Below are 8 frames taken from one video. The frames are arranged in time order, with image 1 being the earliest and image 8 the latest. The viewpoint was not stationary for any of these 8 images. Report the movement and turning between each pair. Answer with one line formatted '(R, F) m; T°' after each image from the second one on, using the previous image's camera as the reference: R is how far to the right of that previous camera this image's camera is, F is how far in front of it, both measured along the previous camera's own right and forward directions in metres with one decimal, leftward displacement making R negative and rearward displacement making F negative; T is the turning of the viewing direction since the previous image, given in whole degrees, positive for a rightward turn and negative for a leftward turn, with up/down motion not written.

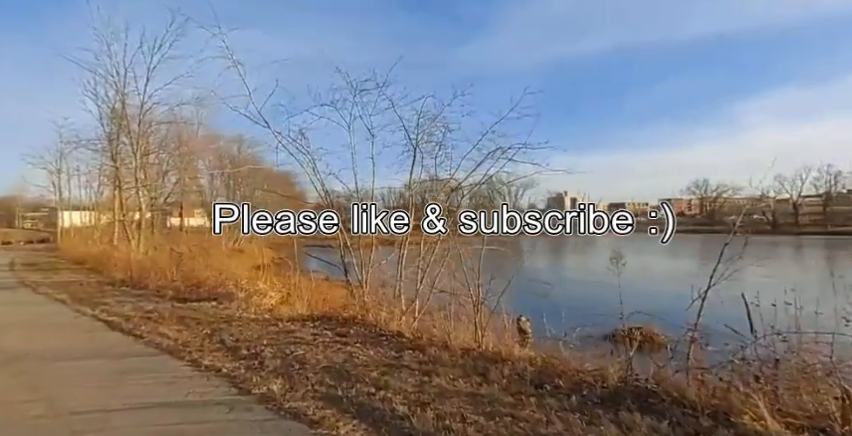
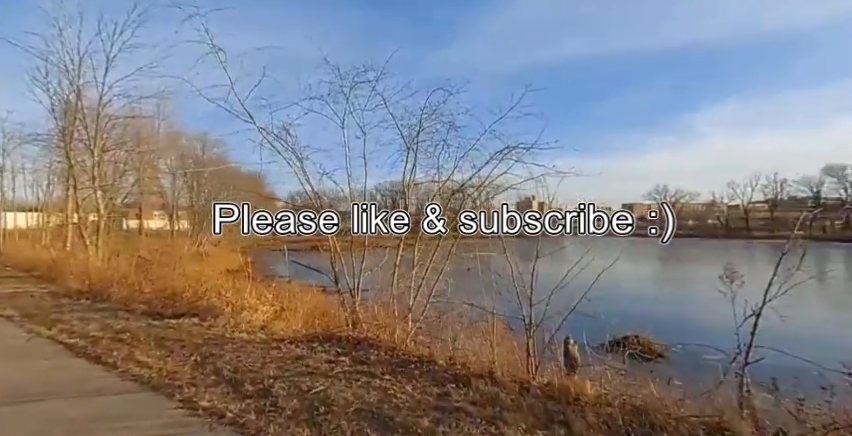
(-0.6, +0.6) m; +4°
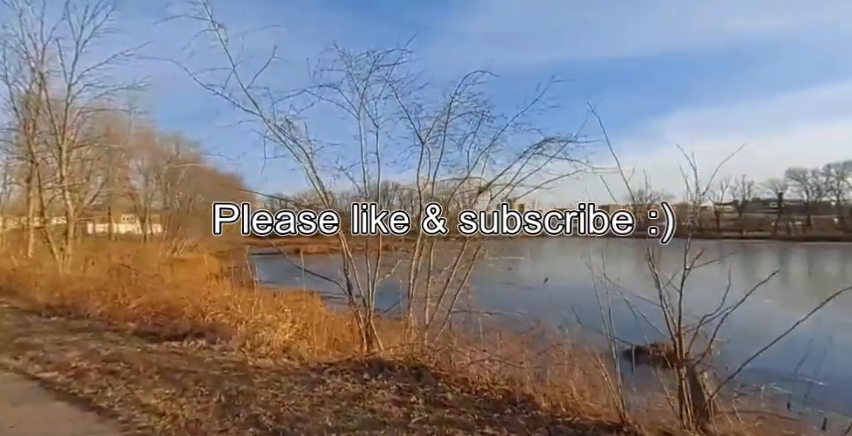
(-0.8, +0.8) m; +3°
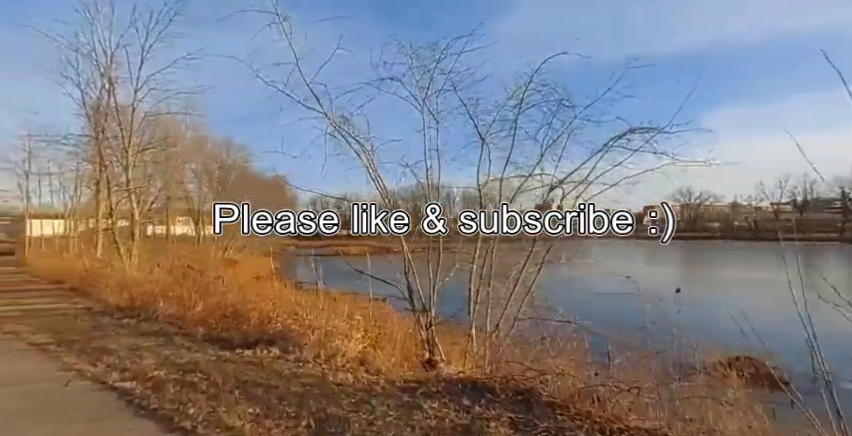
(-0.5, +0.4) m; -5°
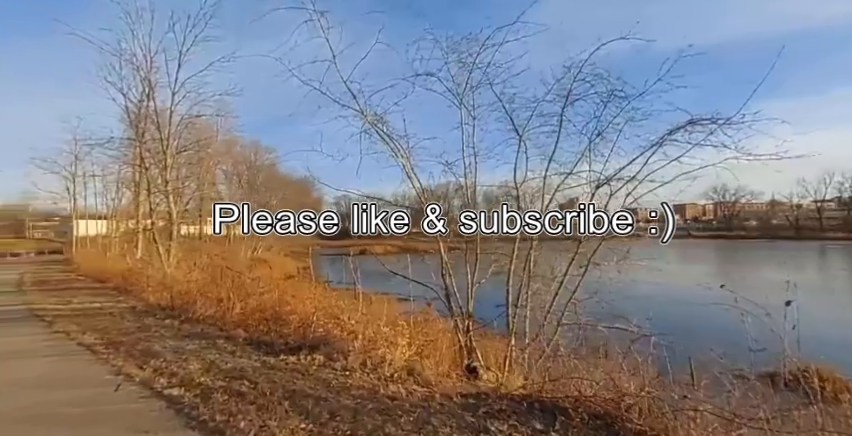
(-0.2, +0.2) m; -3°
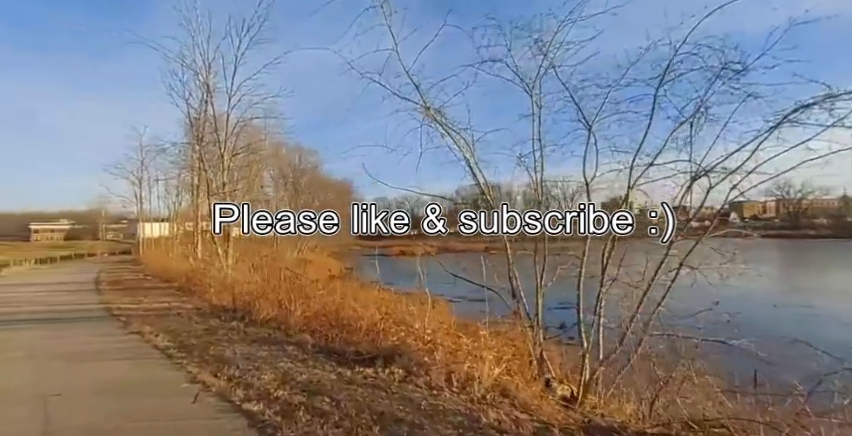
(-0.4, +0.4) m; -5°
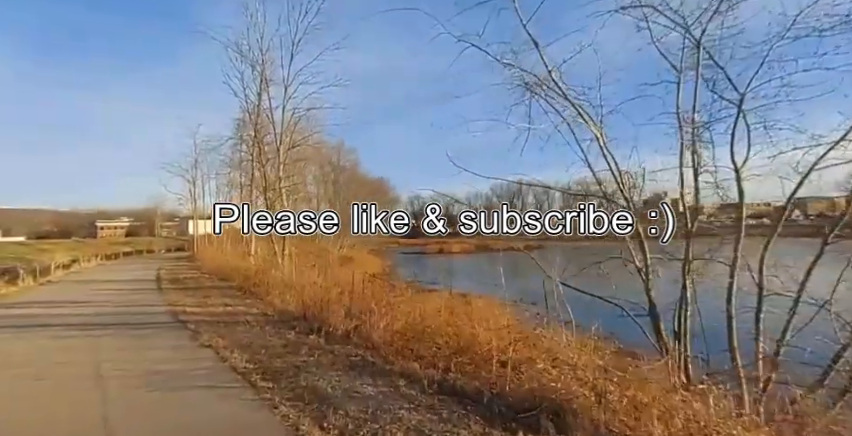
(-1.1, +1.3) m; -5°
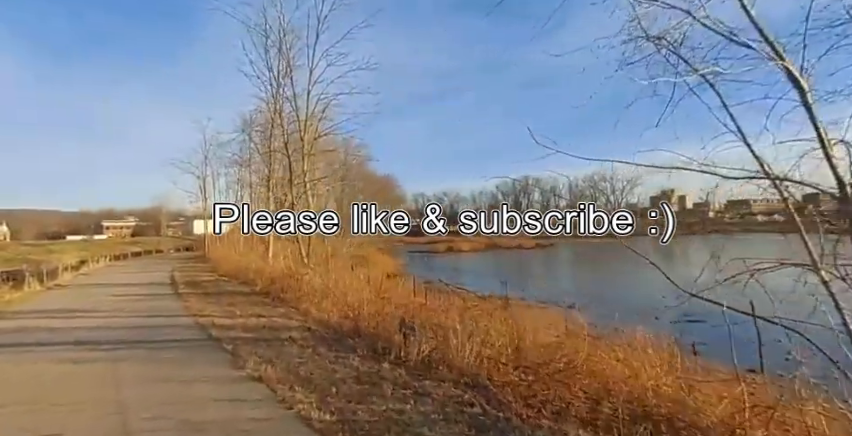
(-1.4, +1.7) m; -1°
